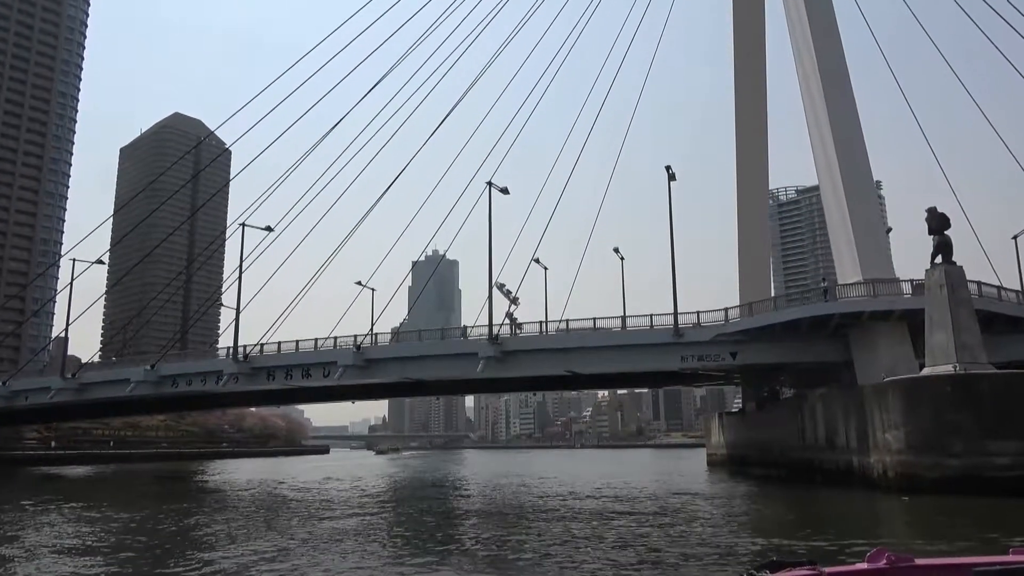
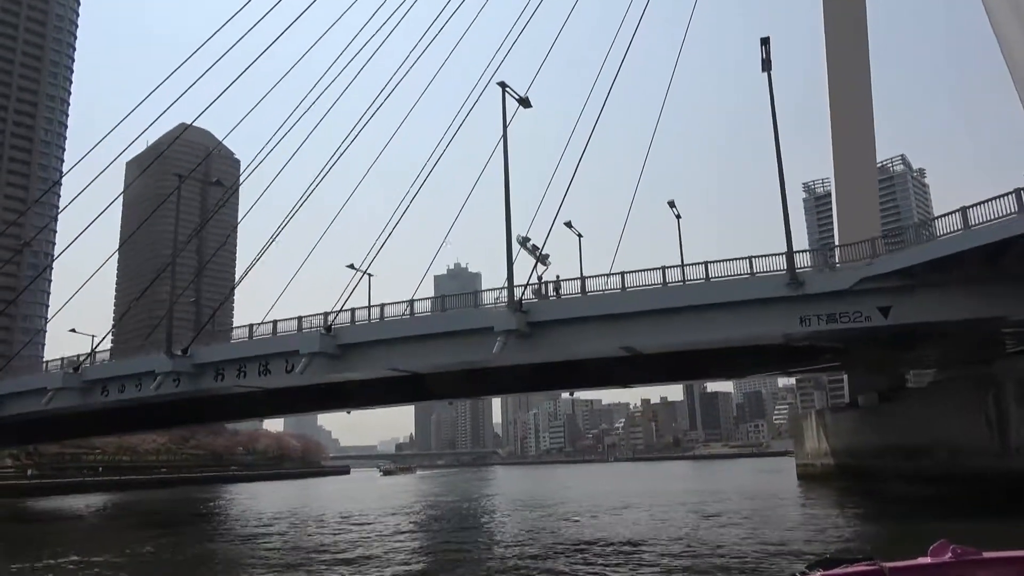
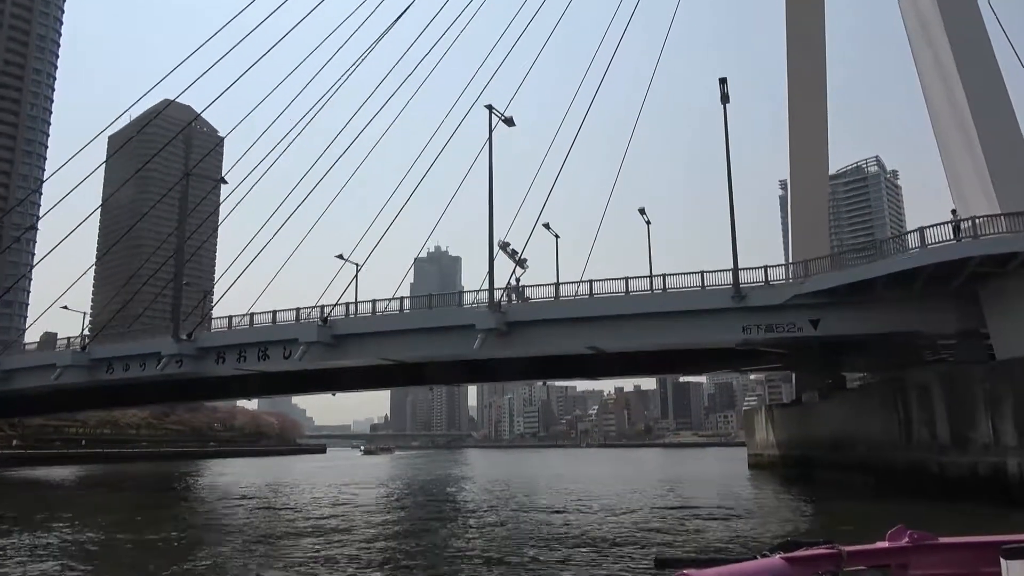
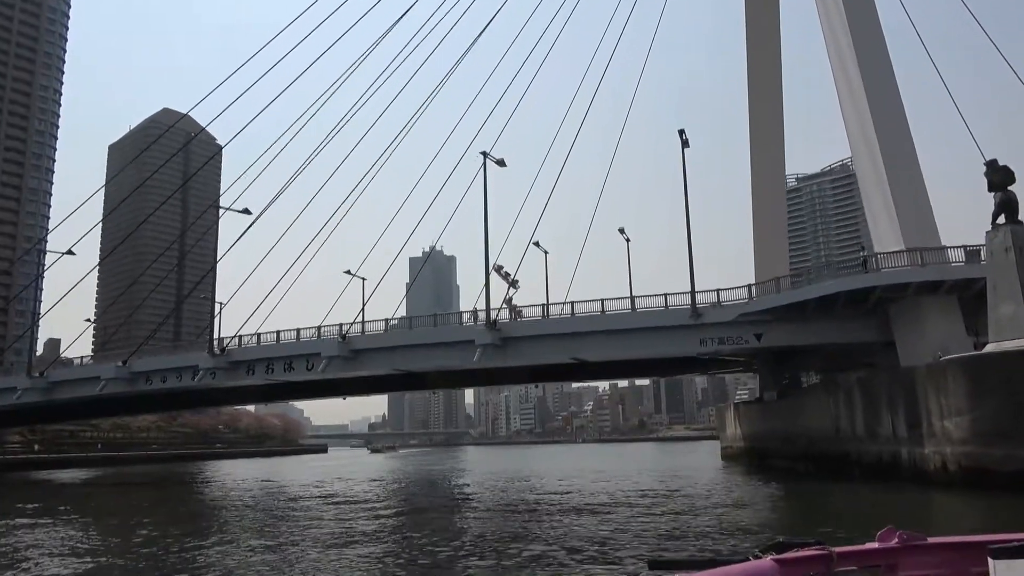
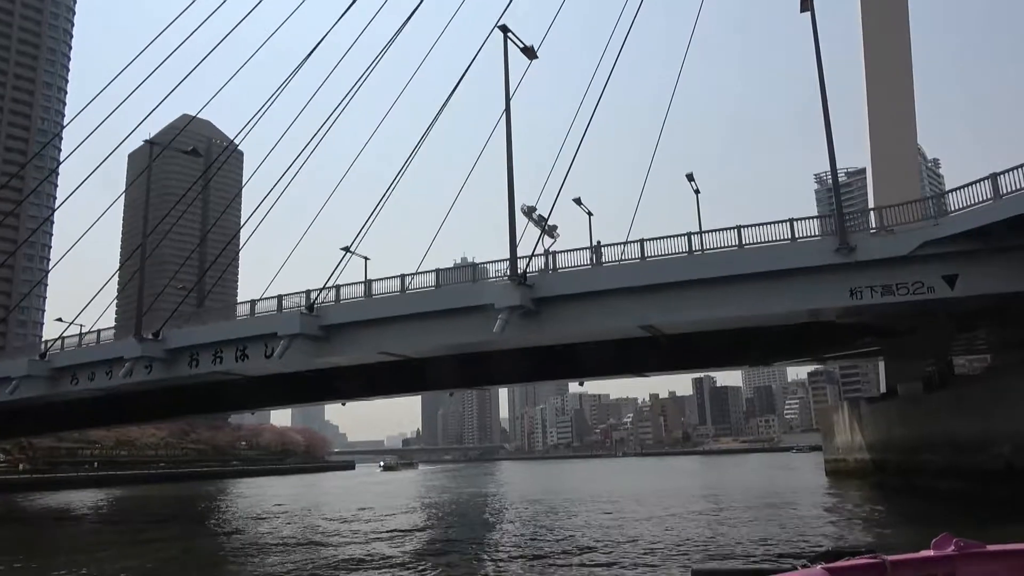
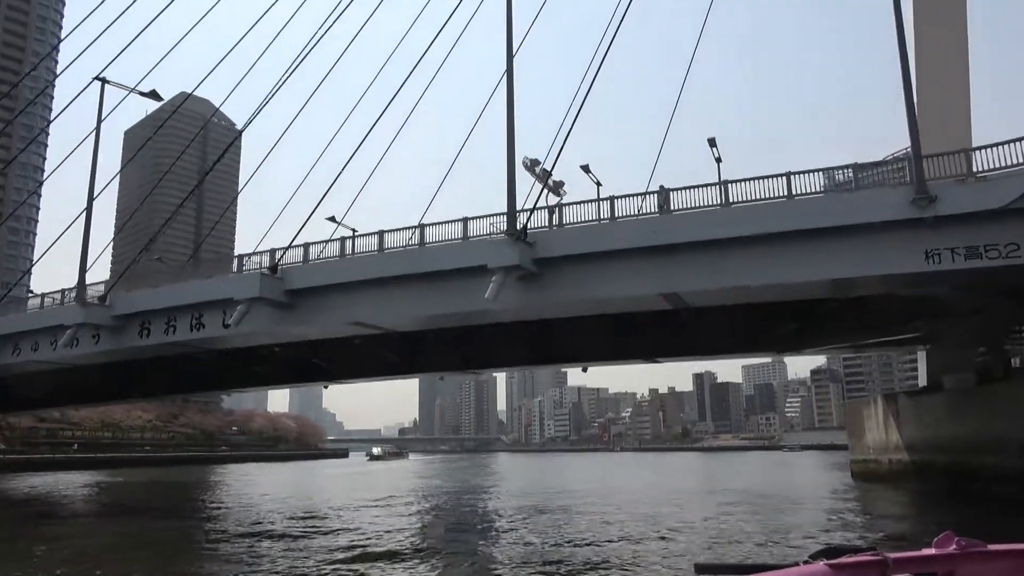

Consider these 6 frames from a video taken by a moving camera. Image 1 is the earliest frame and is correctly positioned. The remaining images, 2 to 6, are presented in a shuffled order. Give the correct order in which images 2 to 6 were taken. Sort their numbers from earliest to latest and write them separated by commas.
4, 3, 2, 5, 6
